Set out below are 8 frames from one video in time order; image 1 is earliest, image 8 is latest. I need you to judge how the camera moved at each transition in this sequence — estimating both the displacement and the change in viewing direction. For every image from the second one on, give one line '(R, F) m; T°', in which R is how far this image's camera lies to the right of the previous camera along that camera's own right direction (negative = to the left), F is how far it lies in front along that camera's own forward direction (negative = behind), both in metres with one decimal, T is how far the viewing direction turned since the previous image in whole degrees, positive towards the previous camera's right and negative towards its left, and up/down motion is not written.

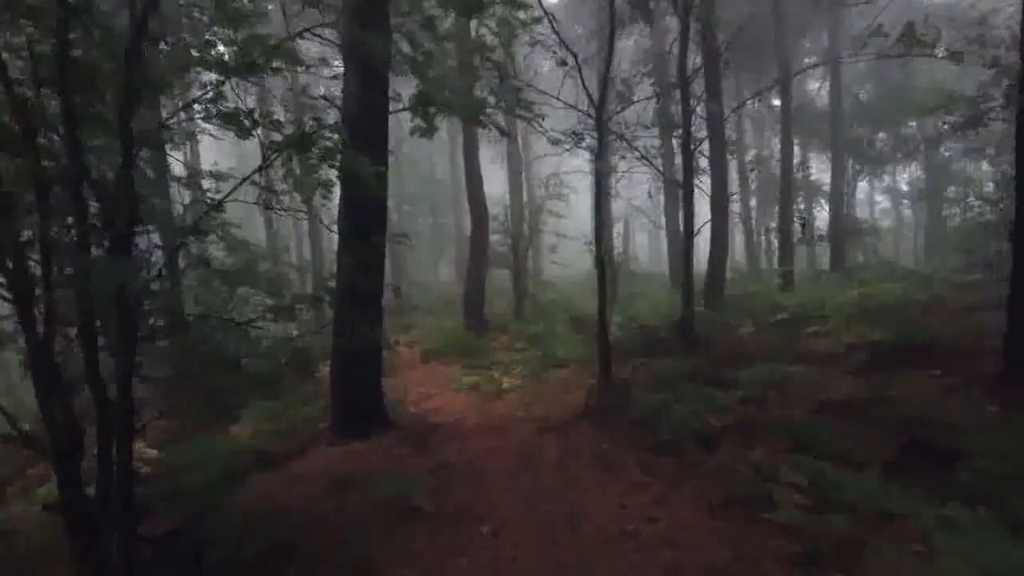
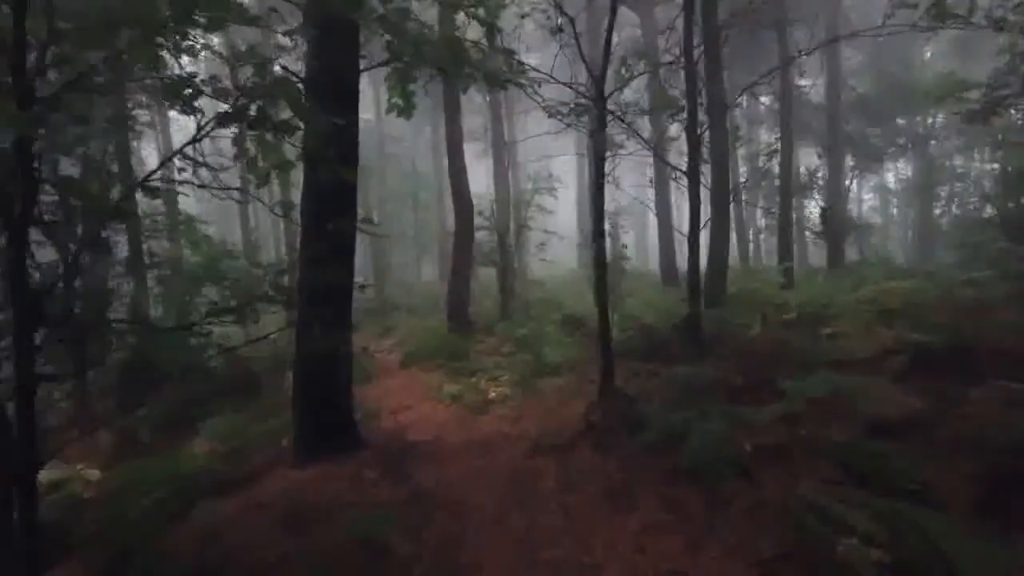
(0.0, +1.2) m; +1°
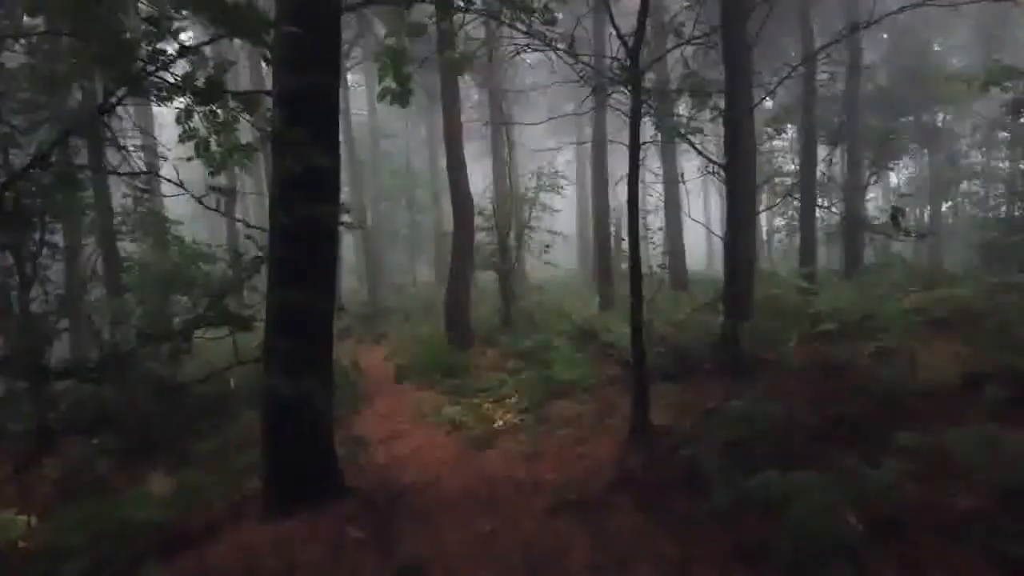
(-0.2, +1.5) m; 0°
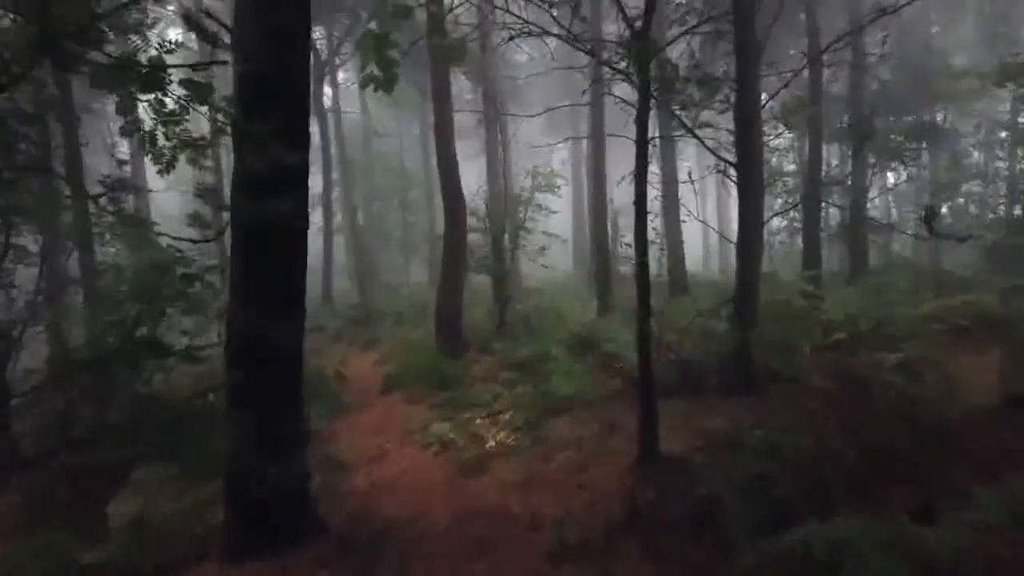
(0.0, +0.7) m; 0°
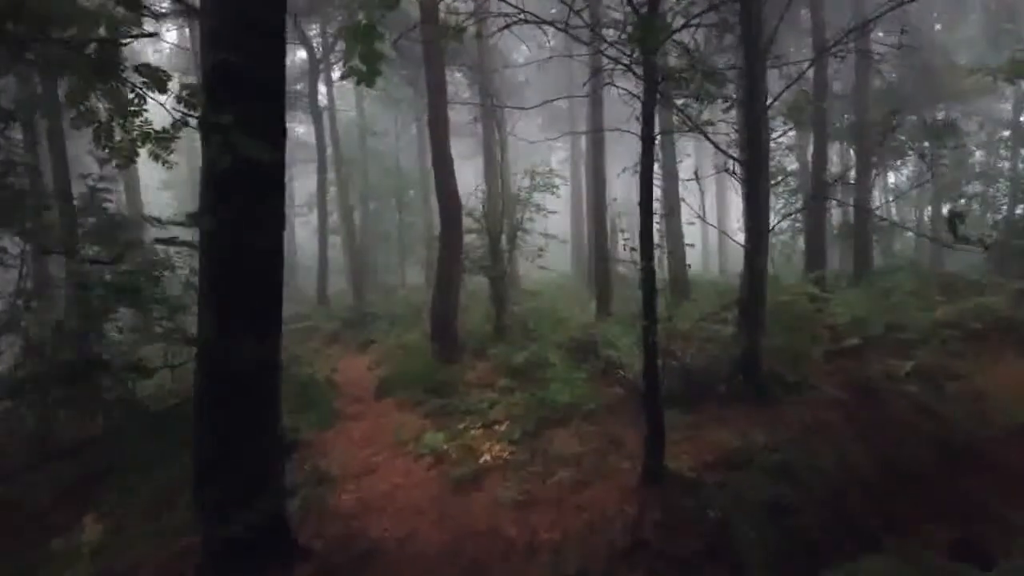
(0.0, +0.5) m; 0°
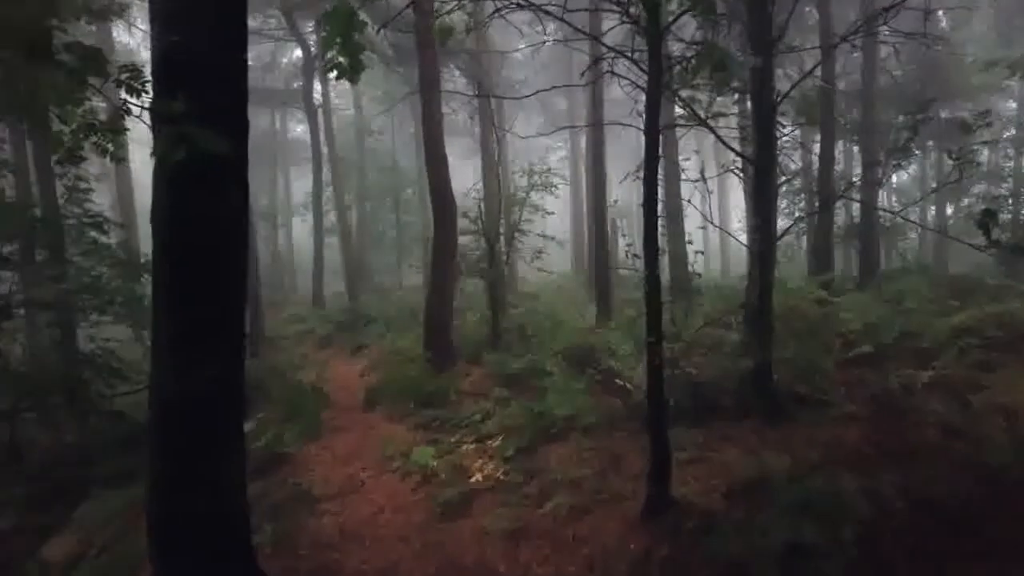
(+0.1, +0.6) m; 0°
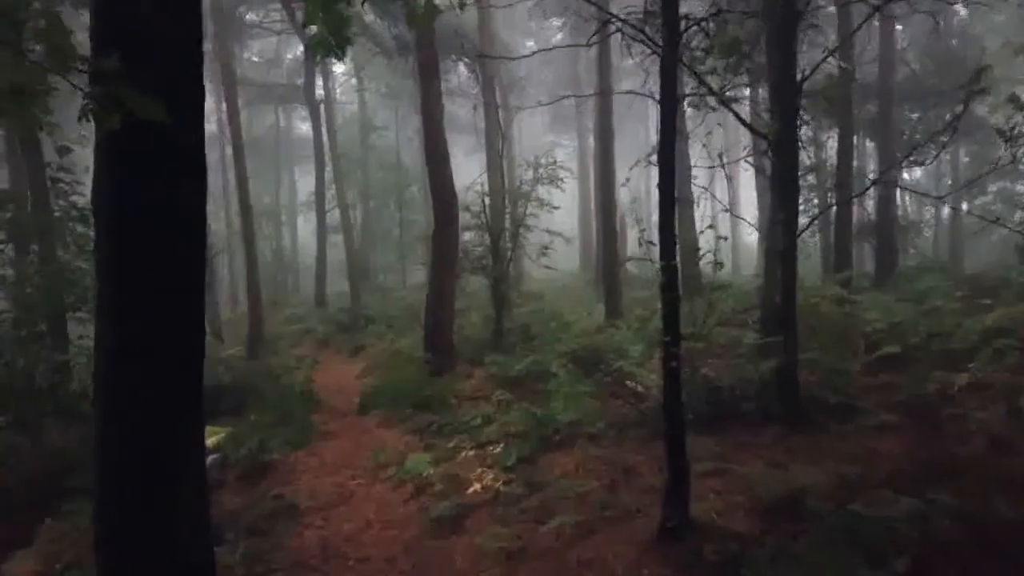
(+0.1, +0.6) m; -1°
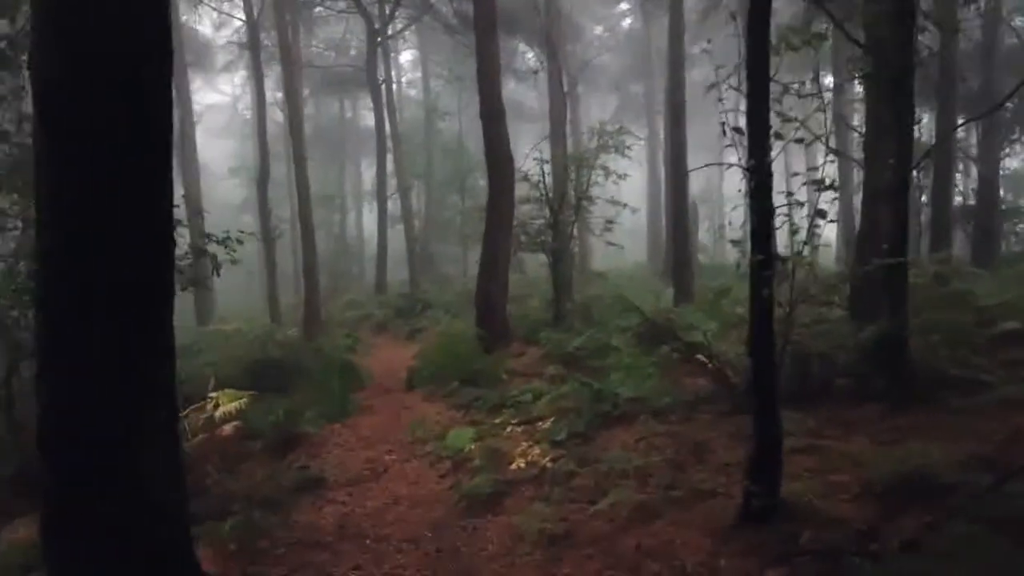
(+0.1, +0.9) m; -5°
